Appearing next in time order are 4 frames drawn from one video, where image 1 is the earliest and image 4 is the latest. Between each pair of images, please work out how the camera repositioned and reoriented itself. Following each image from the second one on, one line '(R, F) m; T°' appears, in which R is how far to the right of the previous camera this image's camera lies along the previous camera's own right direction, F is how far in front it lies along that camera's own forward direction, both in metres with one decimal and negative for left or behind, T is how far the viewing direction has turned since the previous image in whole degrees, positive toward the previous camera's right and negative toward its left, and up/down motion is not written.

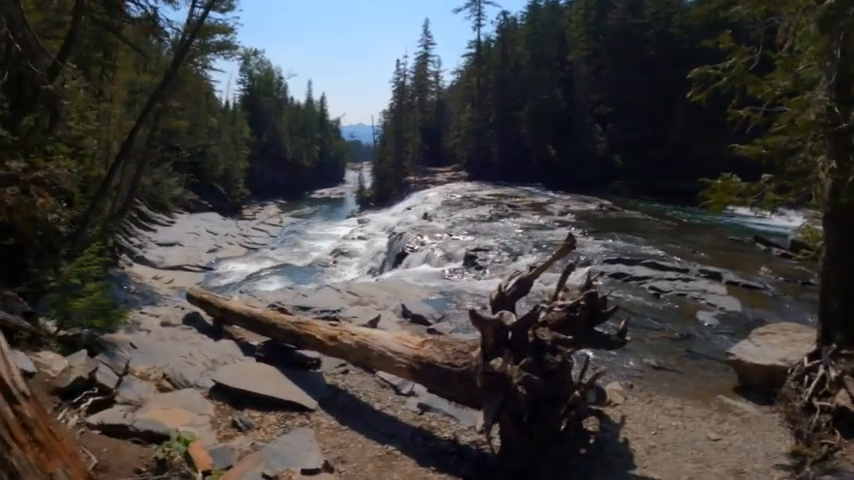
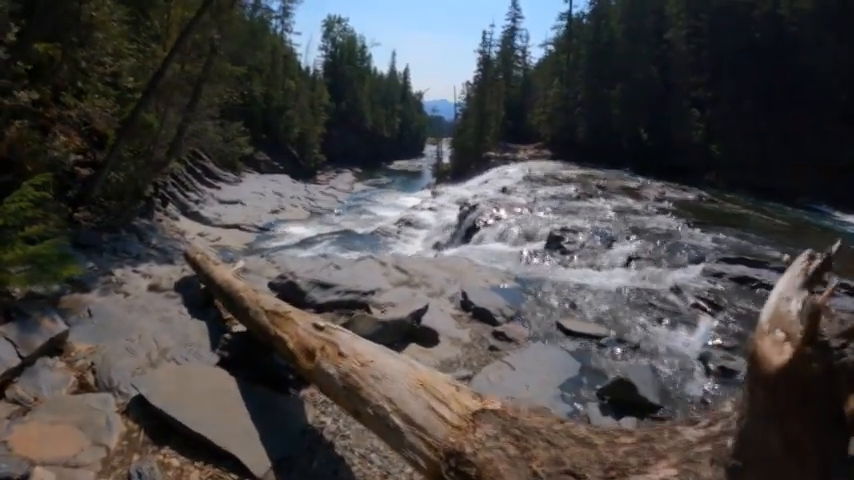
(0.0, +2.3) m; -7°
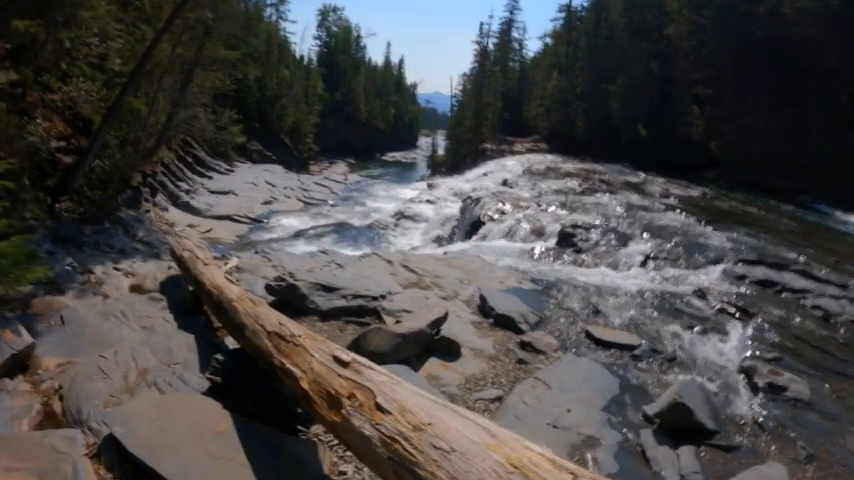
(-0.2, +0.6) m; +1°
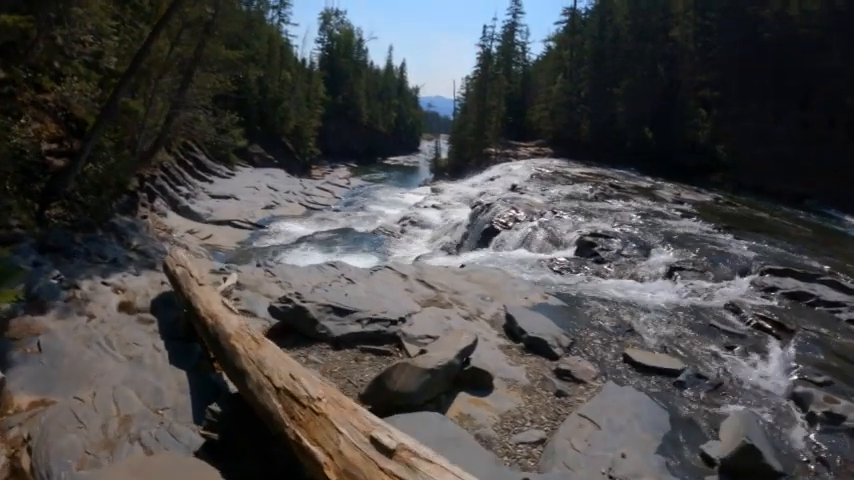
(-0.2, +0.6) m; 0°
